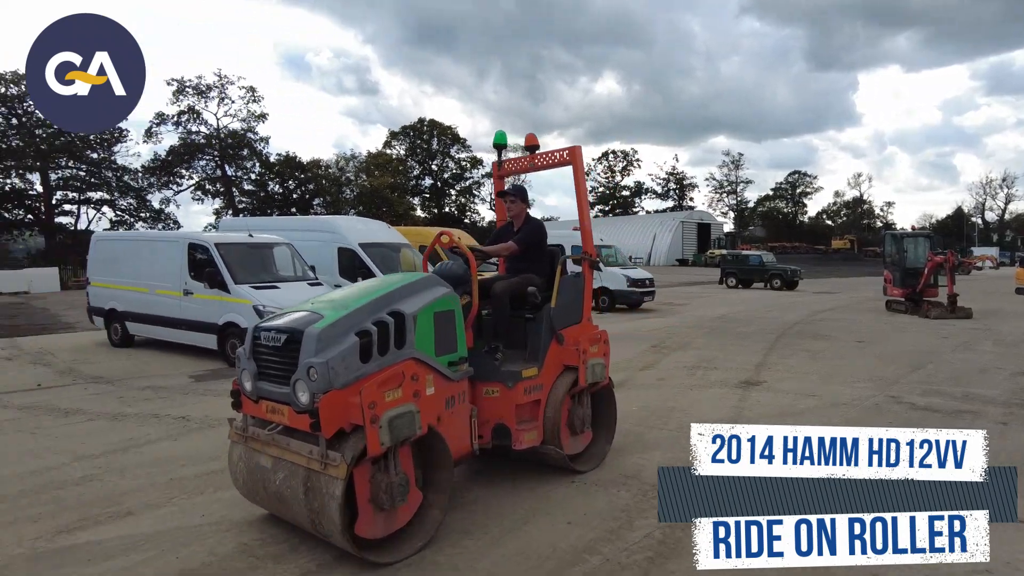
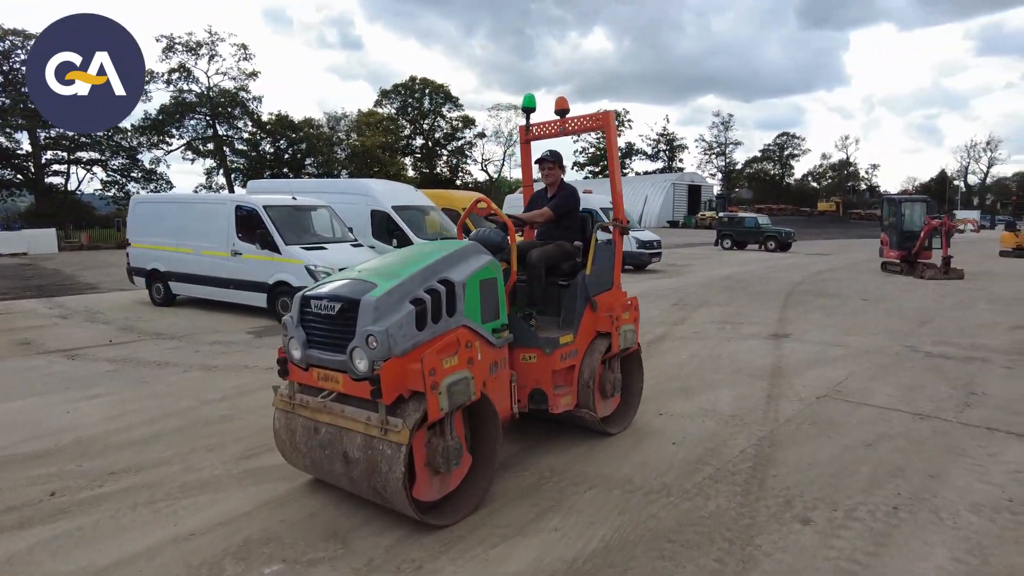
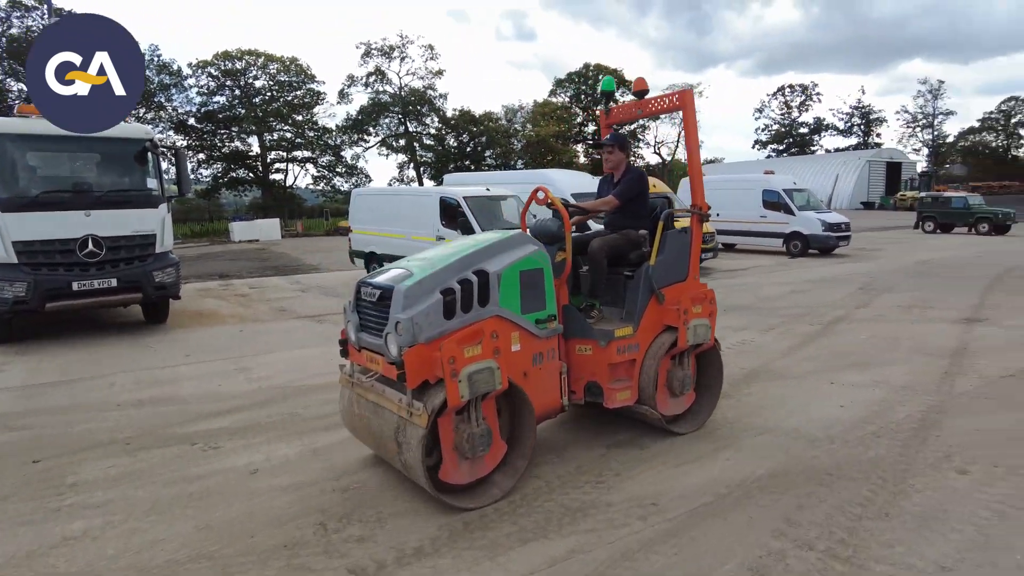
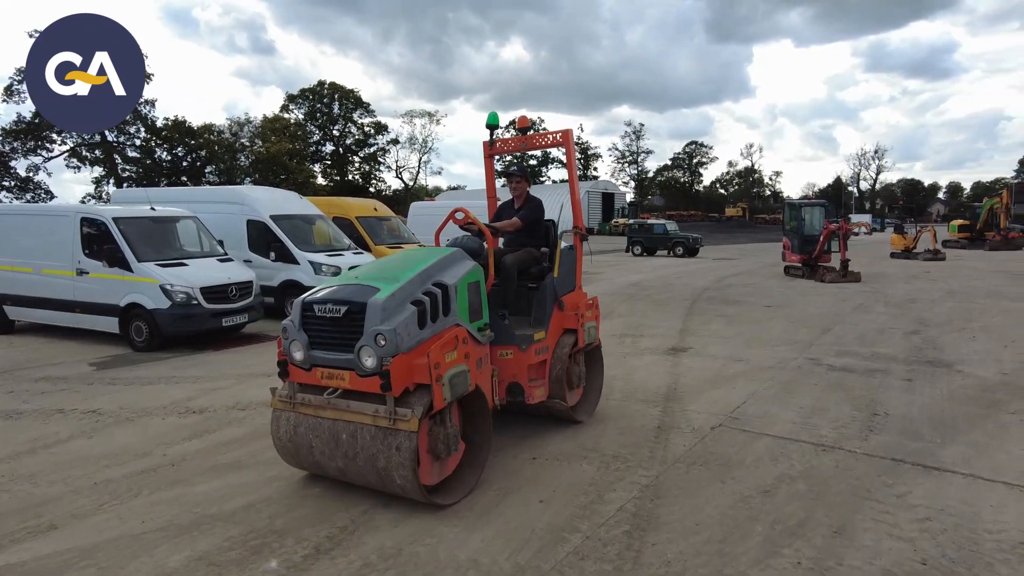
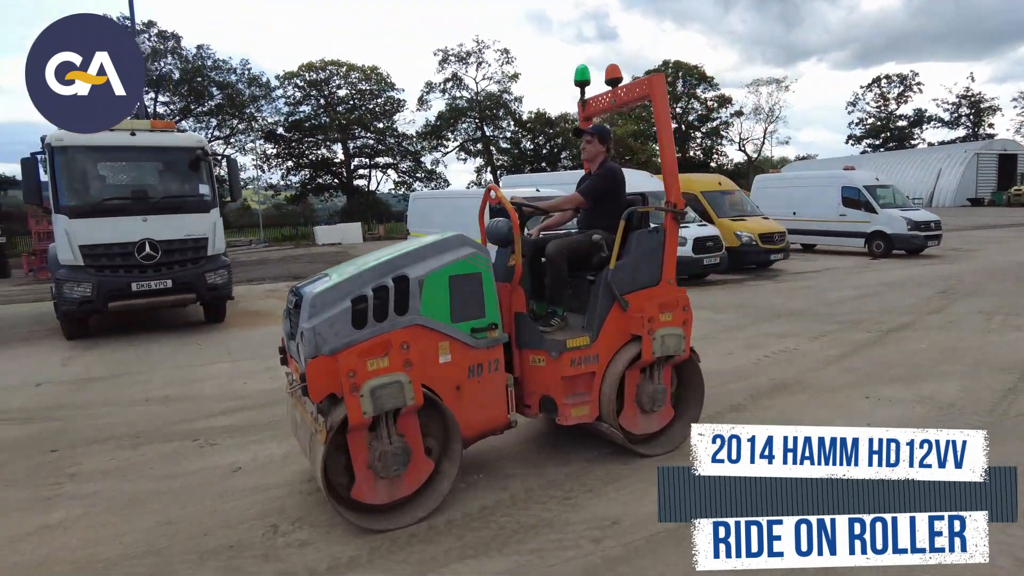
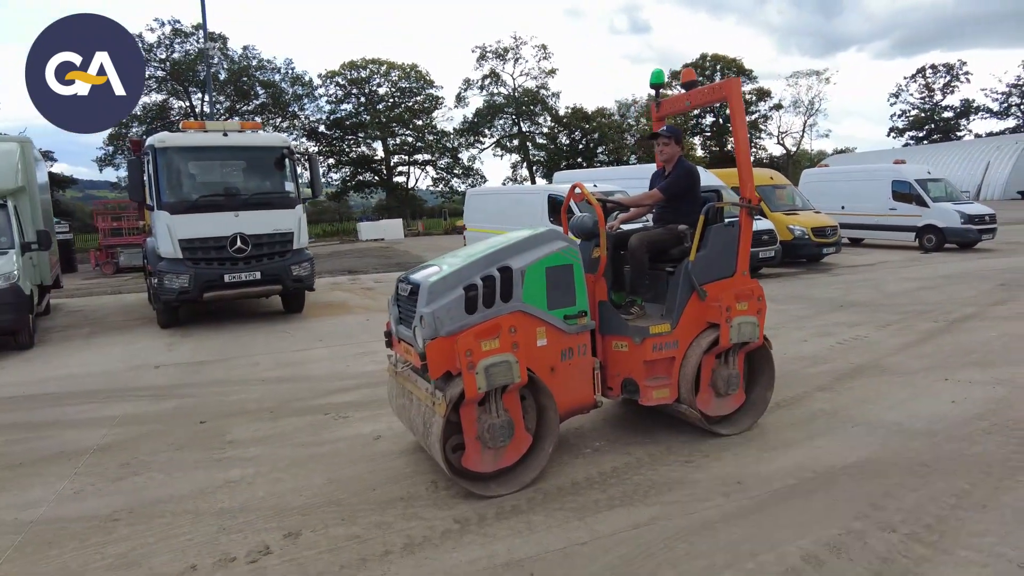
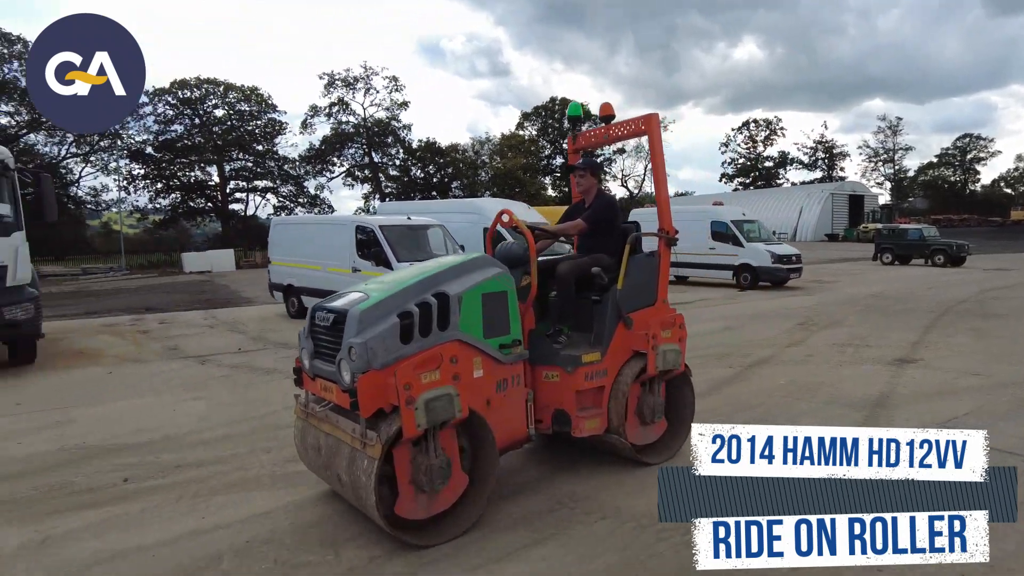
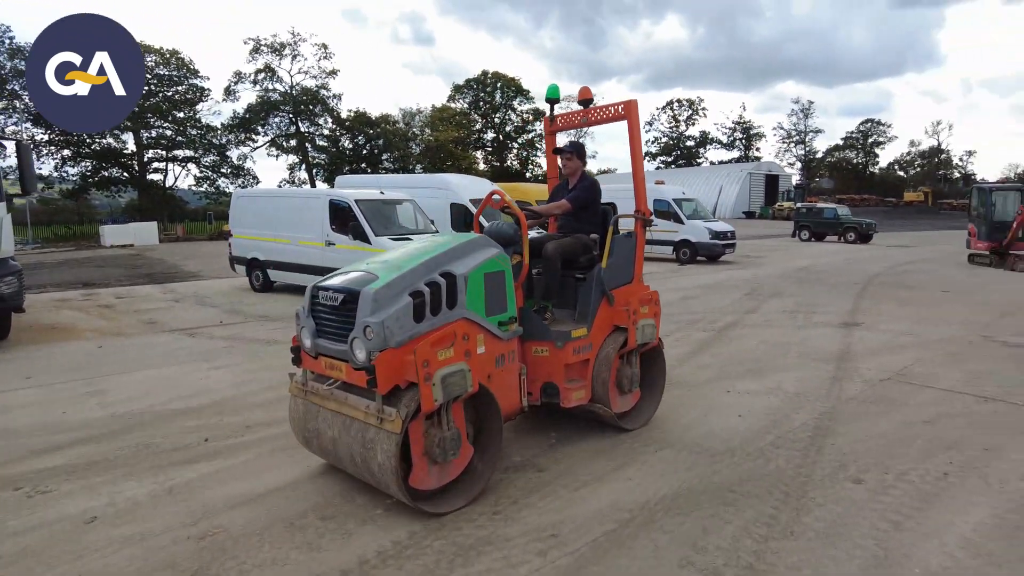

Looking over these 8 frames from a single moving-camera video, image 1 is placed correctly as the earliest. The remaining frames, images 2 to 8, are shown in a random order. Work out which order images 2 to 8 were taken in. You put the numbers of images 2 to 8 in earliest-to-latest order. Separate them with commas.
7, 5, 6, 3, 8, 2, 4
